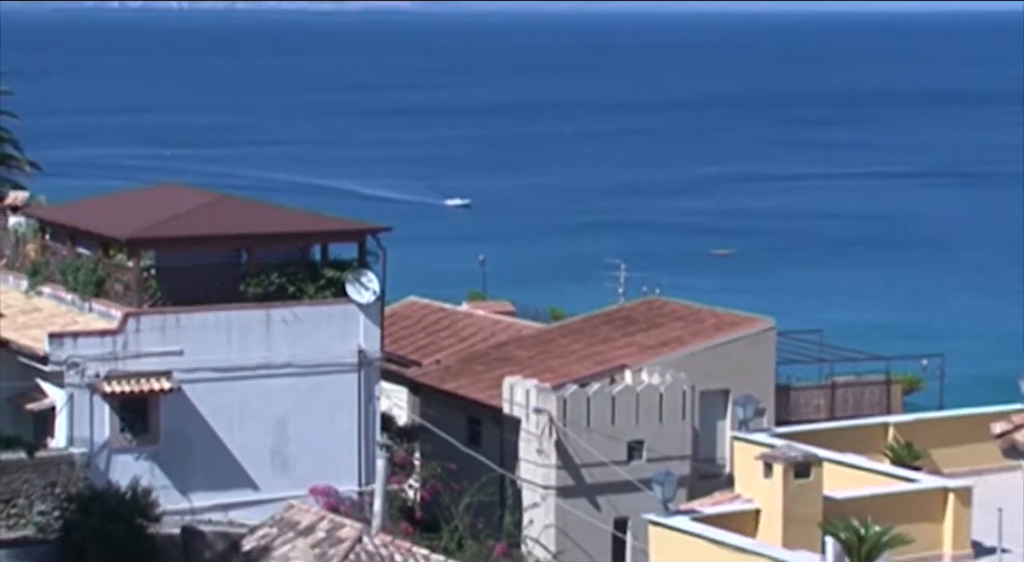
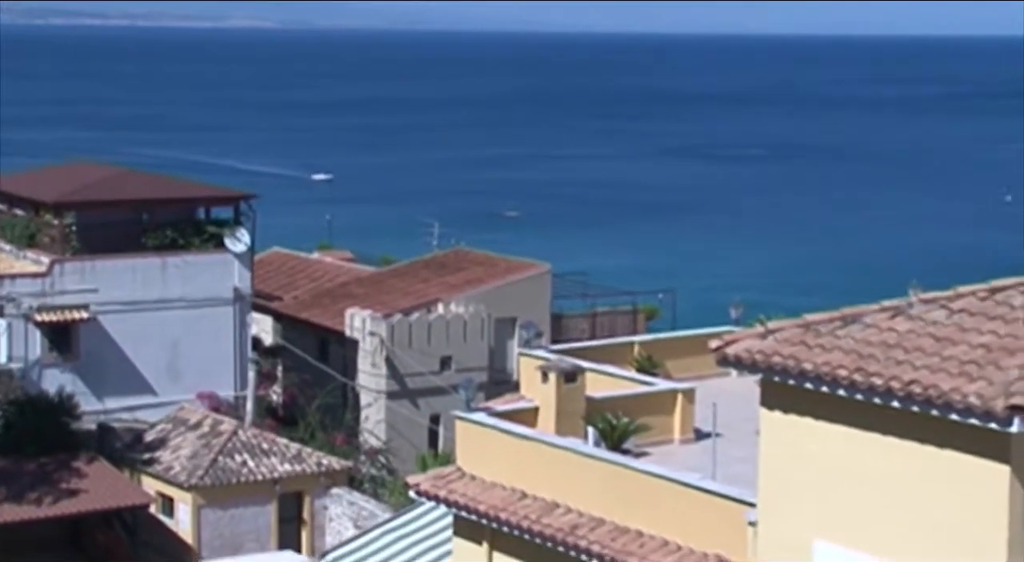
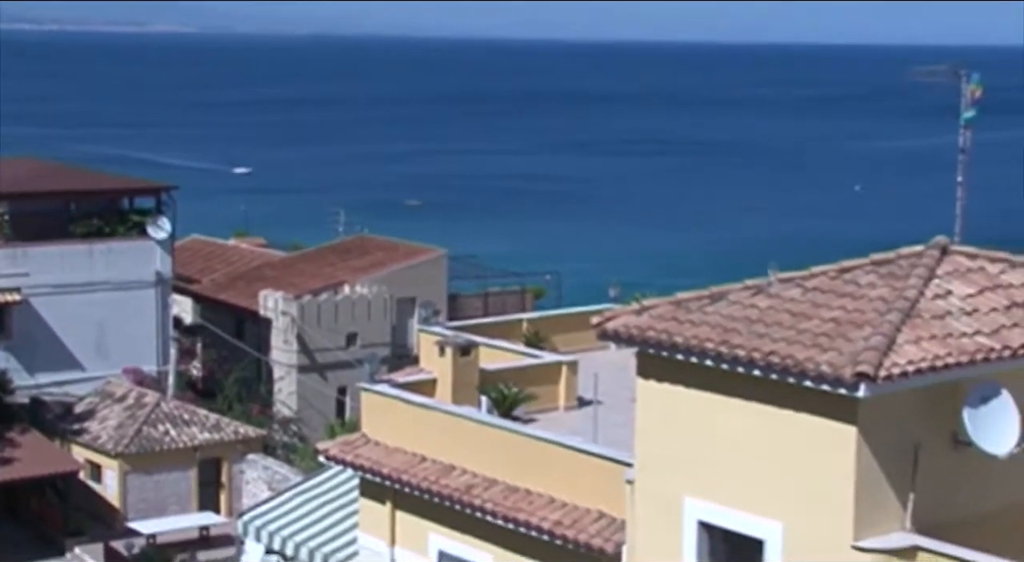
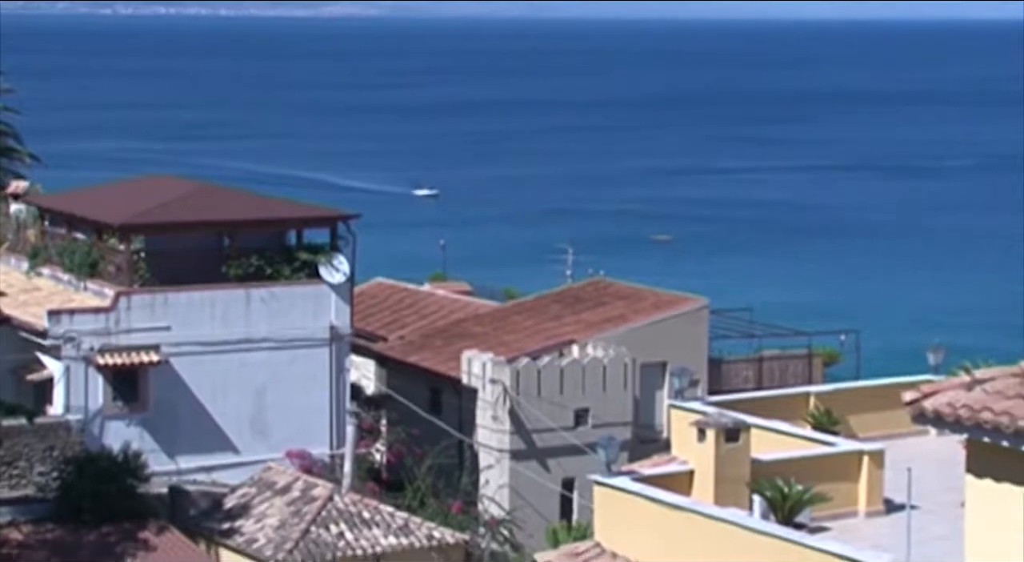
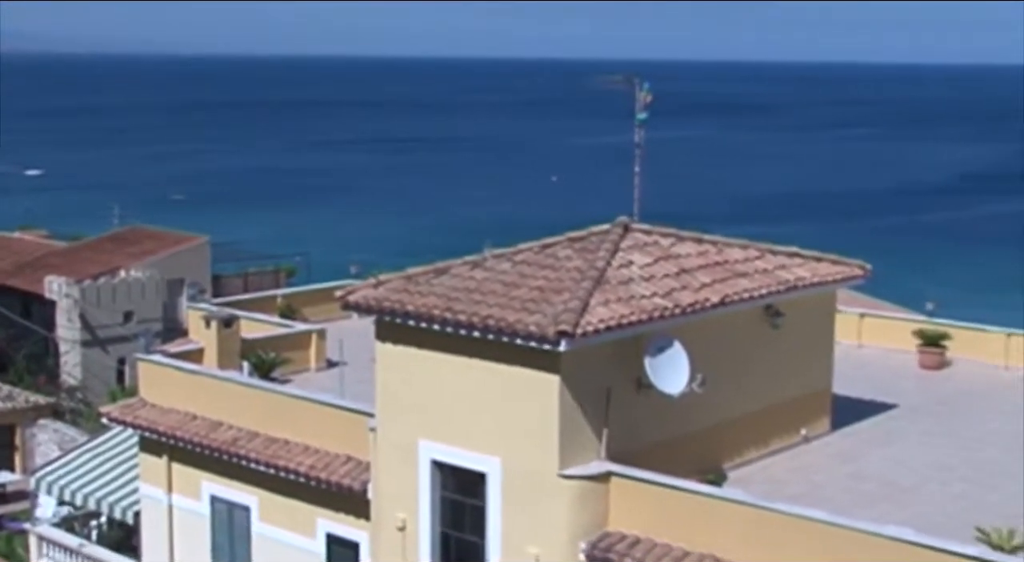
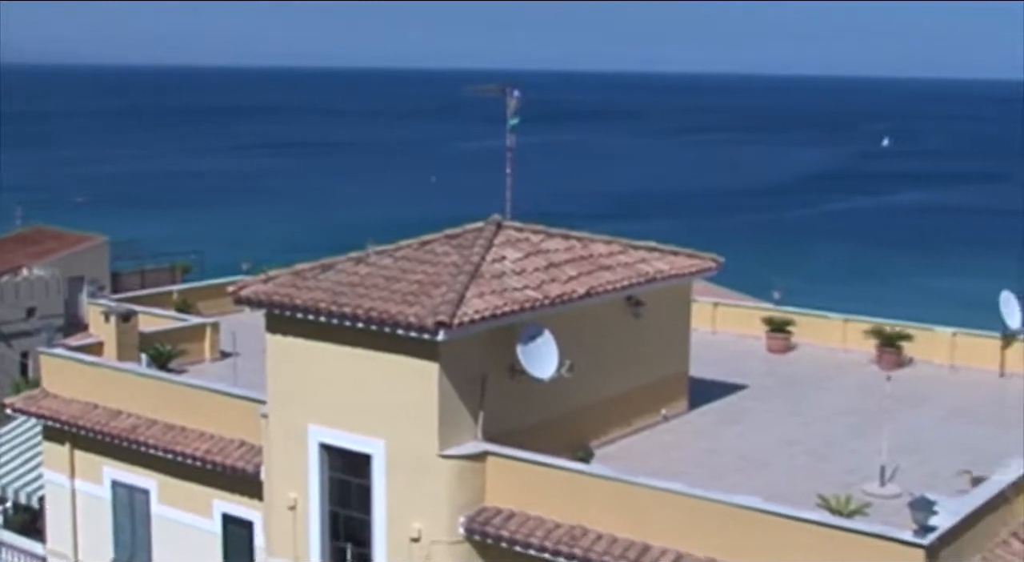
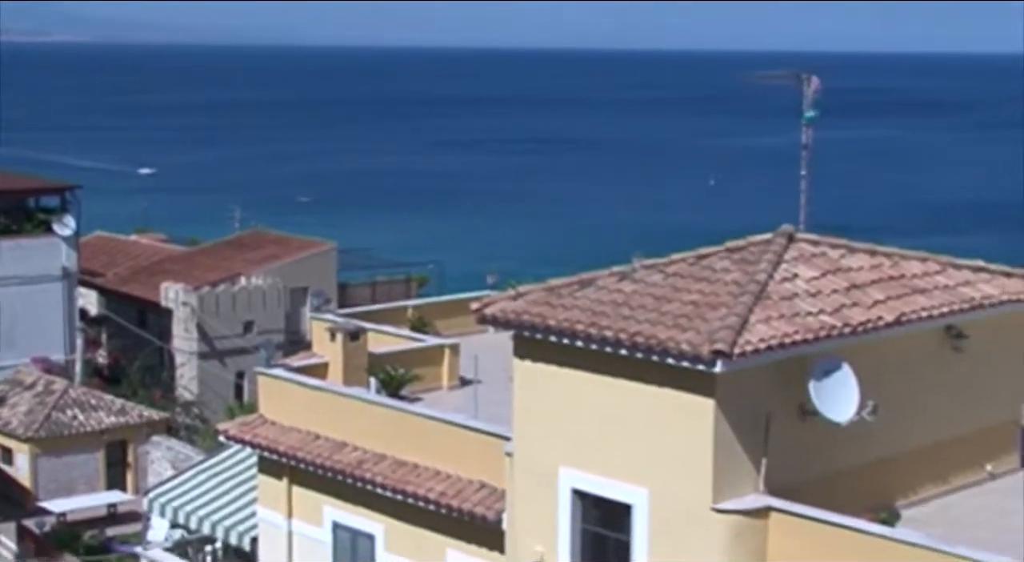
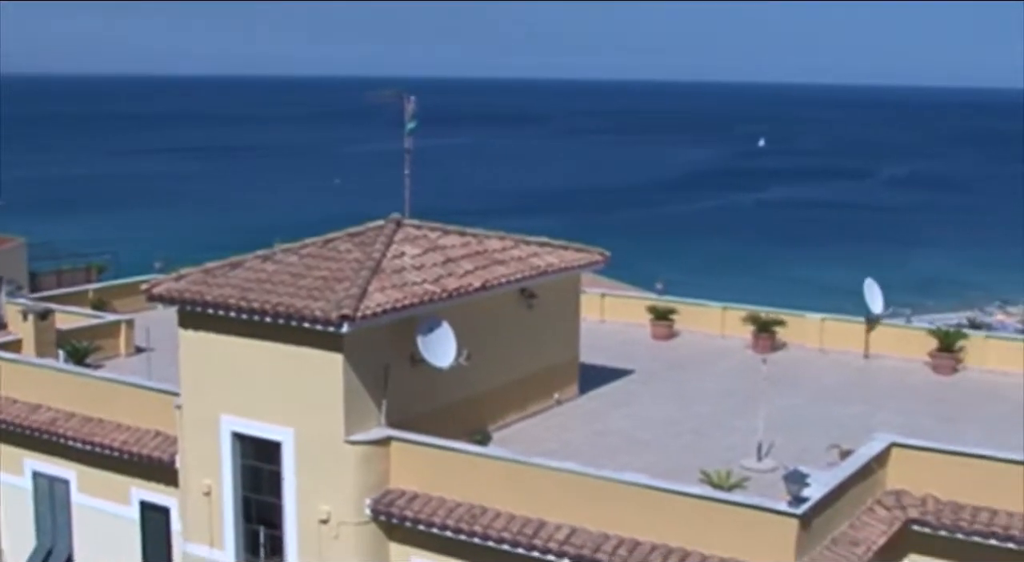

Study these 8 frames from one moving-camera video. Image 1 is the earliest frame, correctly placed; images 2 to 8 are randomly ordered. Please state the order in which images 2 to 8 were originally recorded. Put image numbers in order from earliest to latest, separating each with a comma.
4, 2, 3, 7, 5, 6, 8
